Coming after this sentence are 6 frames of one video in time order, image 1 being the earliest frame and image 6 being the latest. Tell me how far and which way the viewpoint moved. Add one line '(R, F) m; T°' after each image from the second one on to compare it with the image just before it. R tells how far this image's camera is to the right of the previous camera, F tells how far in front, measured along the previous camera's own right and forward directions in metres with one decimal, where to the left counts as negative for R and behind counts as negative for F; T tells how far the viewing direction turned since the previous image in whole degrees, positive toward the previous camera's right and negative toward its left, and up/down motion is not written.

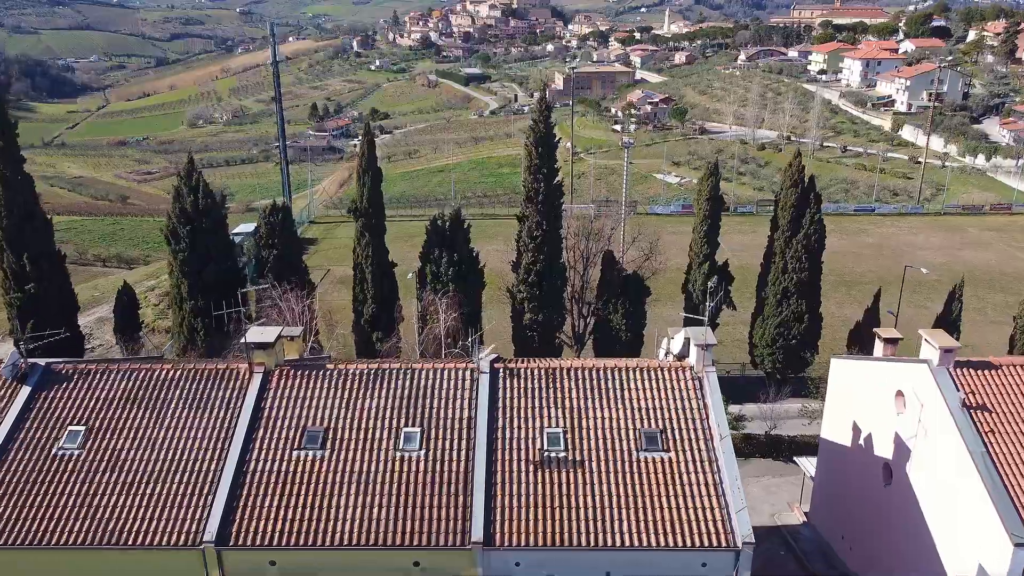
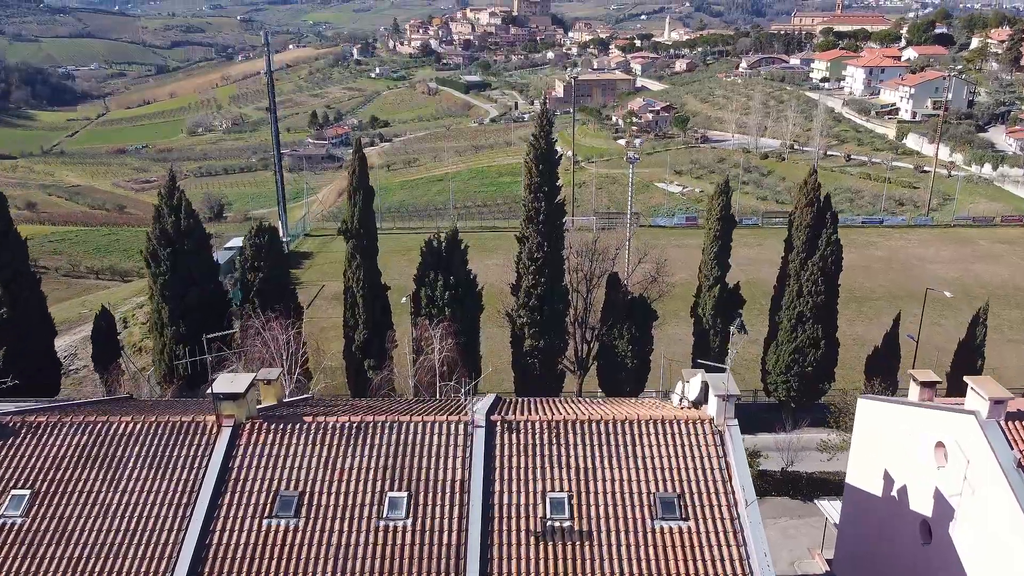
(0.0, +0.7) m; 0°
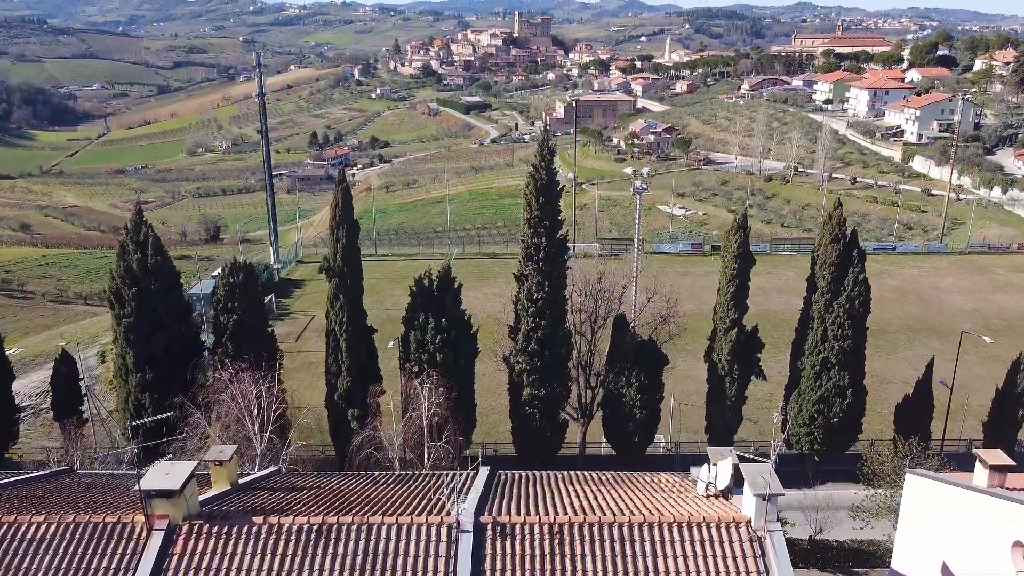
(0.0, +1.0) m; 0°
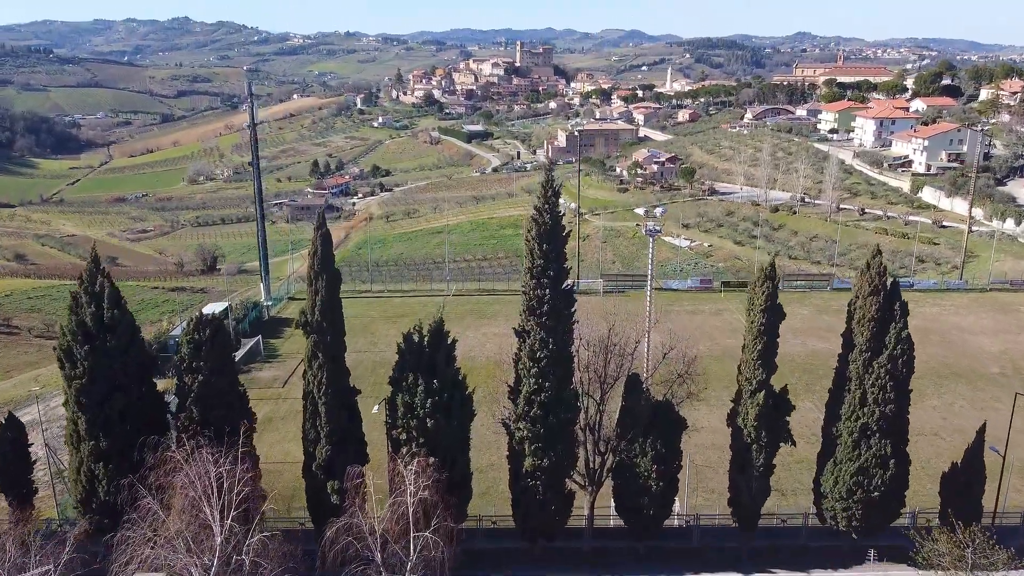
(0.0, +1.2) m; 0°
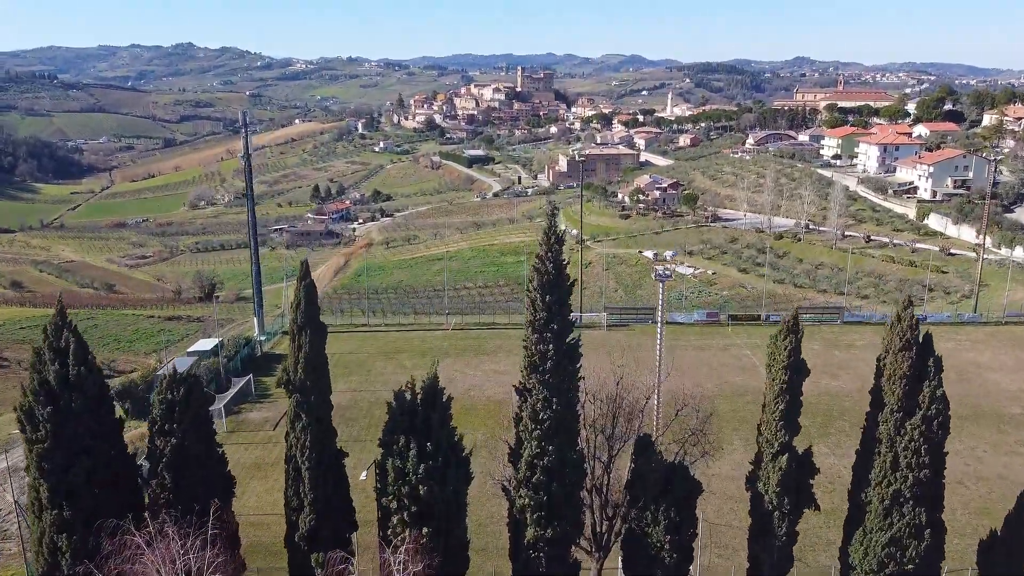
(0.0, +0.7) m; 0°
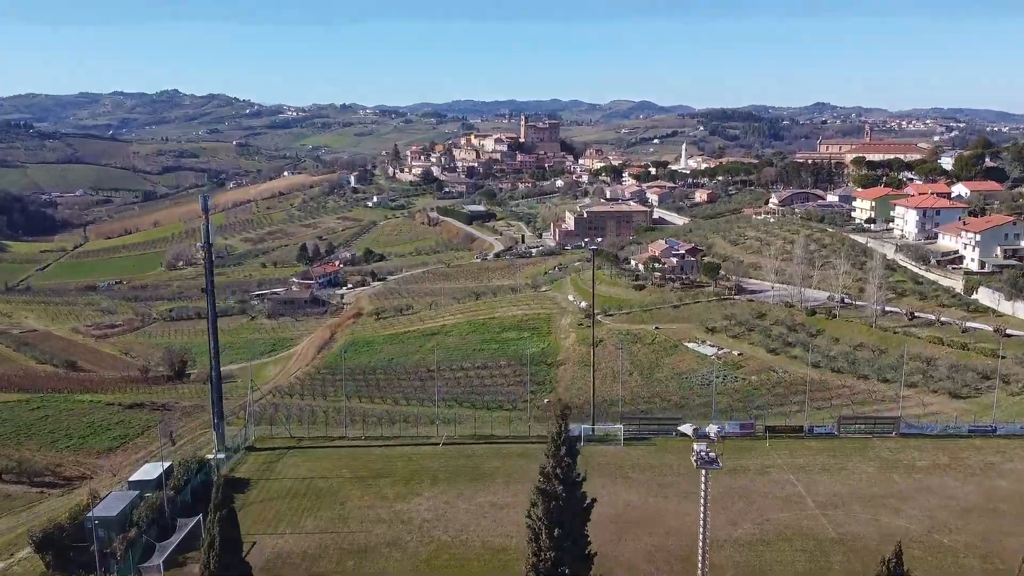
(+0.4, +5.1) m; -1°
